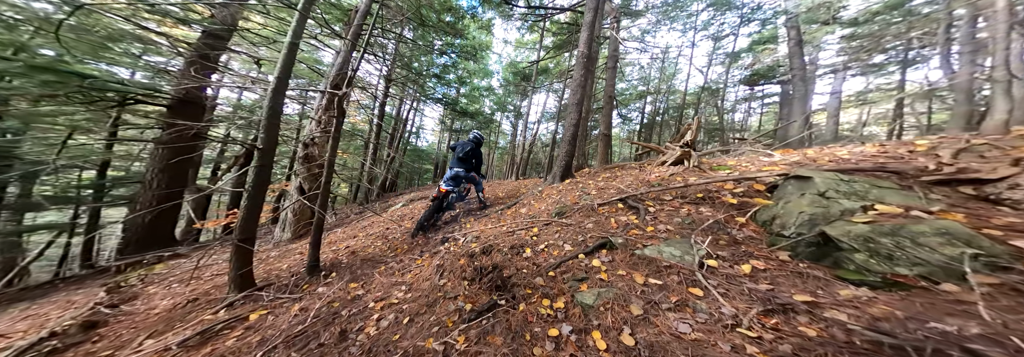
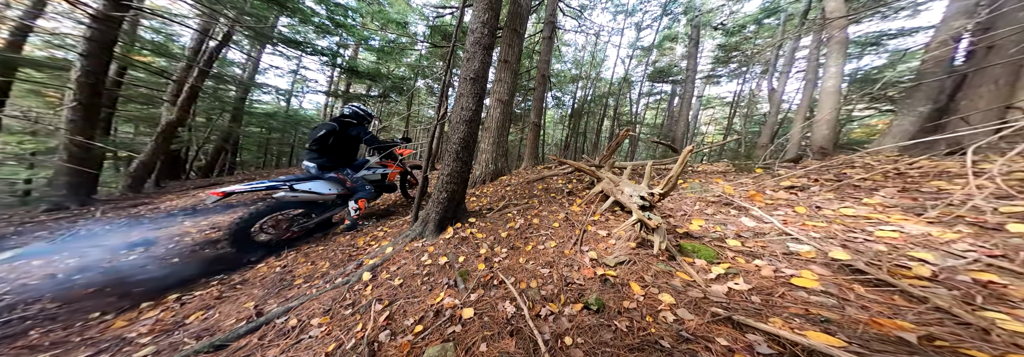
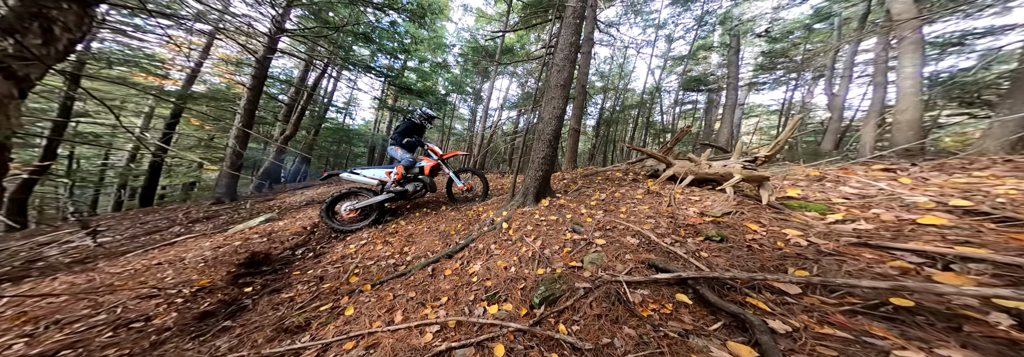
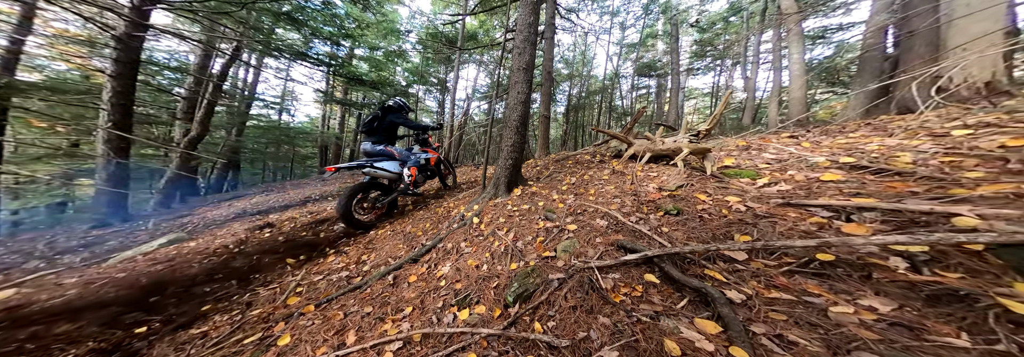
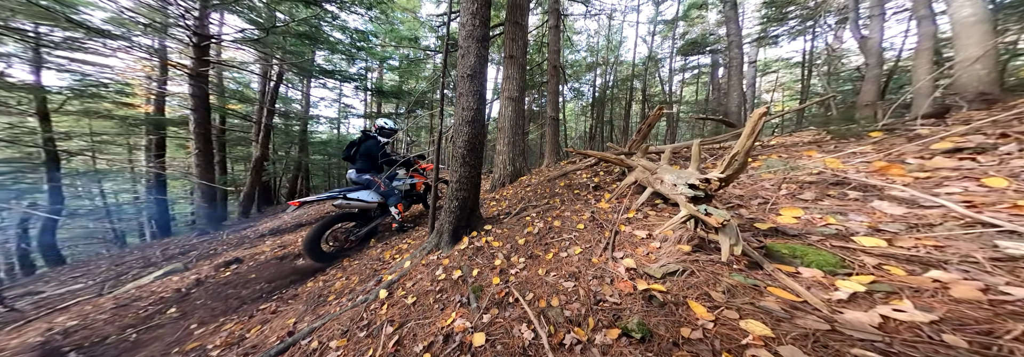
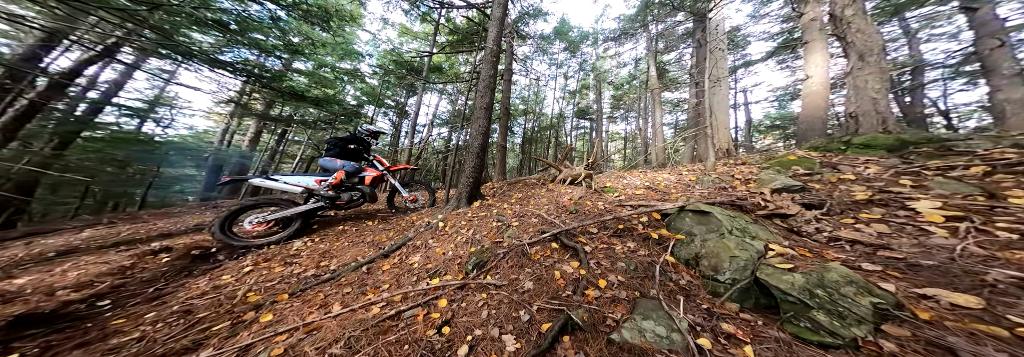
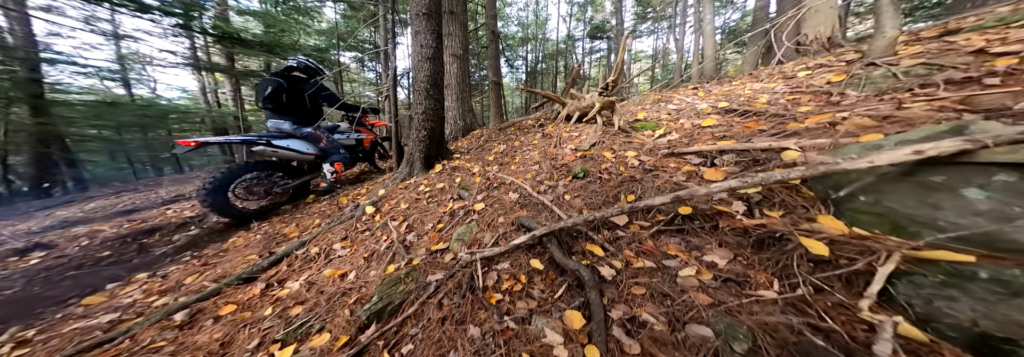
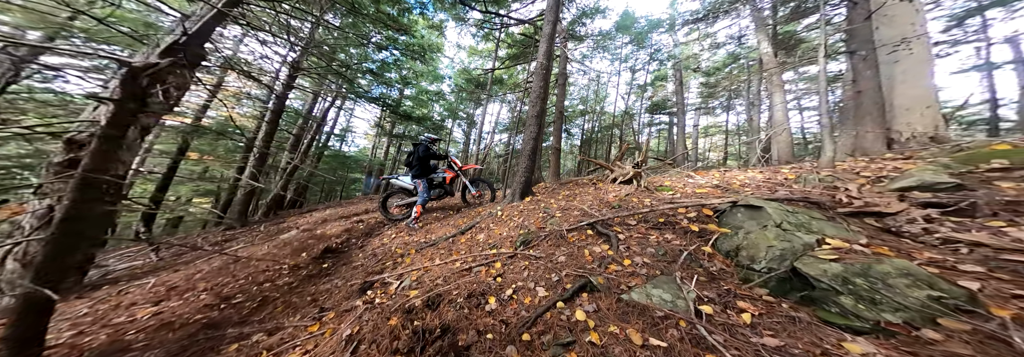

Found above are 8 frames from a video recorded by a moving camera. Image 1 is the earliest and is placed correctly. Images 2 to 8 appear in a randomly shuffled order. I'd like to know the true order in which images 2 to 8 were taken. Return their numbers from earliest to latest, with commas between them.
8, 6, 3, 4, 7, 2, 5
